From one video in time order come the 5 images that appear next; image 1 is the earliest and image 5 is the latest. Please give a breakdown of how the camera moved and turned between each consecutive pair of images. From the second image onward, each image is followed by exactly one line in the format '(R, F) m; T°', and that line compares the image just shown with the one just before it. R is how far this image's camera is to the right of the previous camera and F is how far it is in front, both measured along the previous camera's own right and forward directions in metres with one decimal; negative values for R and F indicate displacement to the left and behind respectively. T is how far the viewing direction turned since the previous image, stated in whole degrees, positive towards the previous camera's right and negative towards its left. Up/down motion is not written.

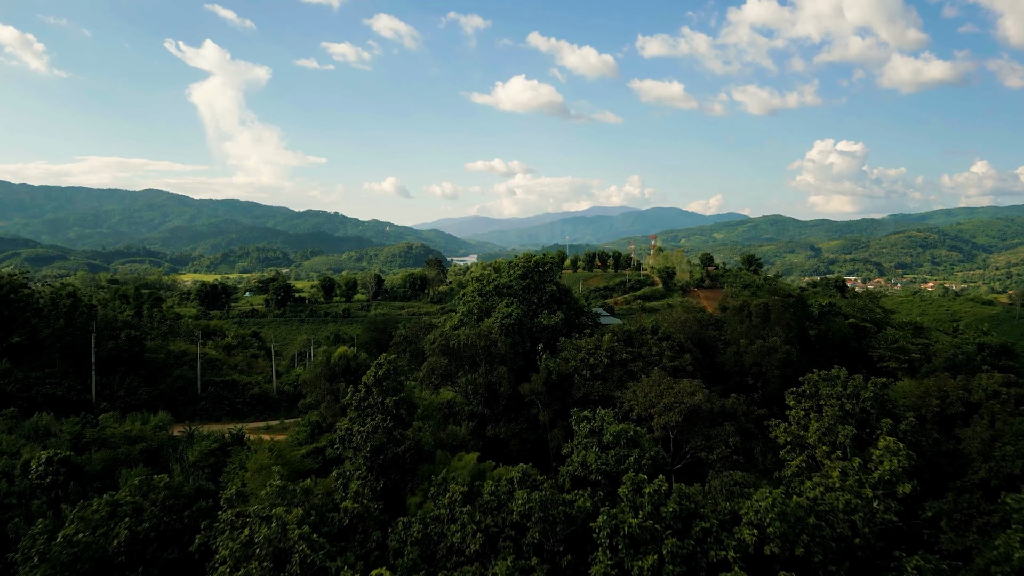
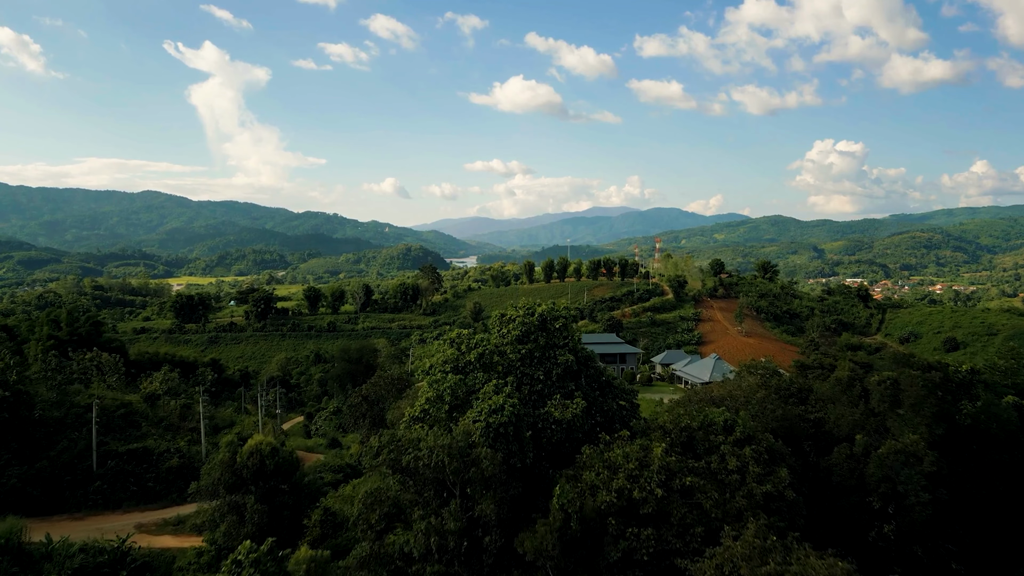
(+0.2, +7.0) m; 0°
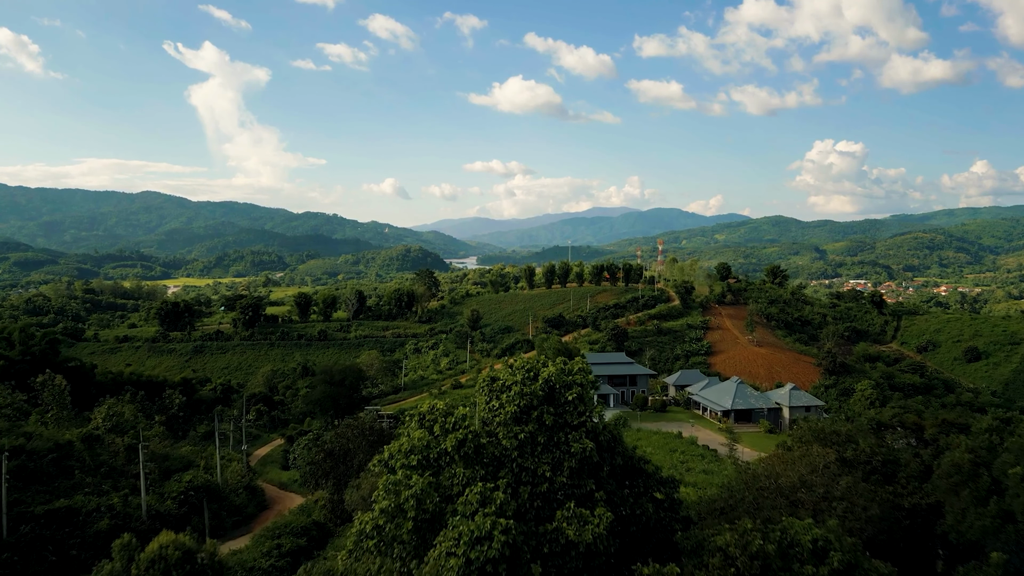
(+0.1, +3.8) m; 0°
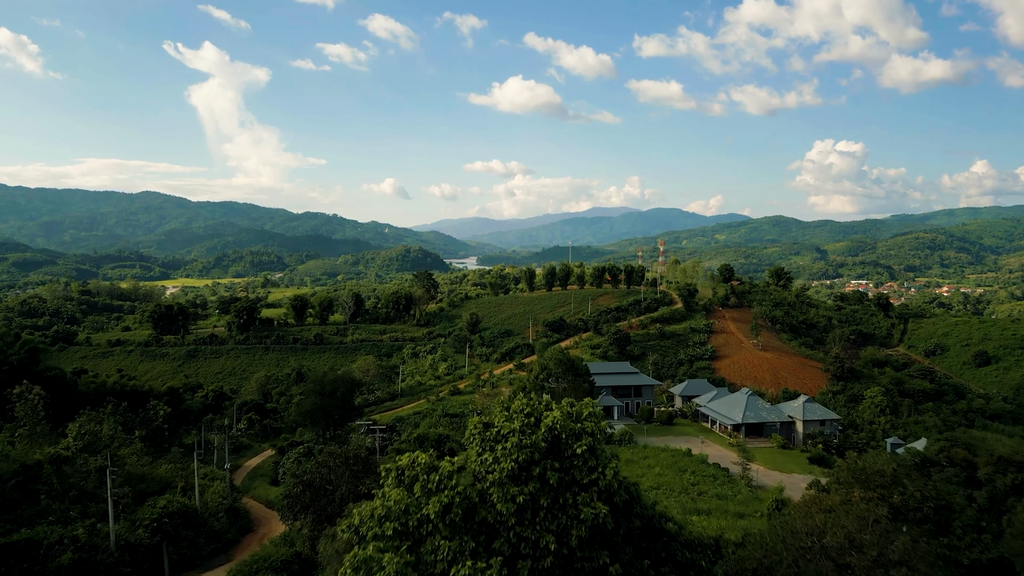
(0.0, +1.6) m; 0°
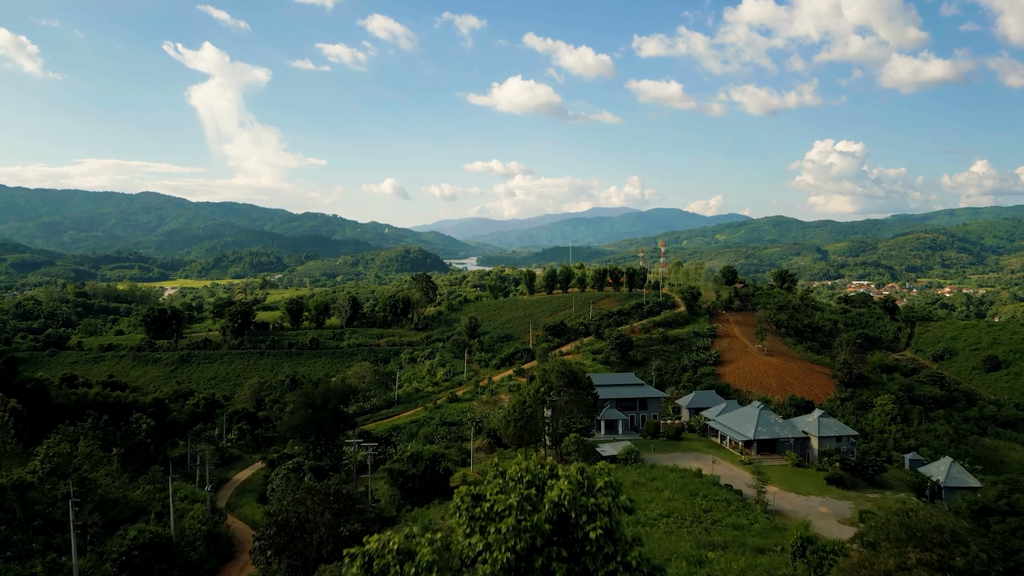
(0.0, +1.6) m; 0°
